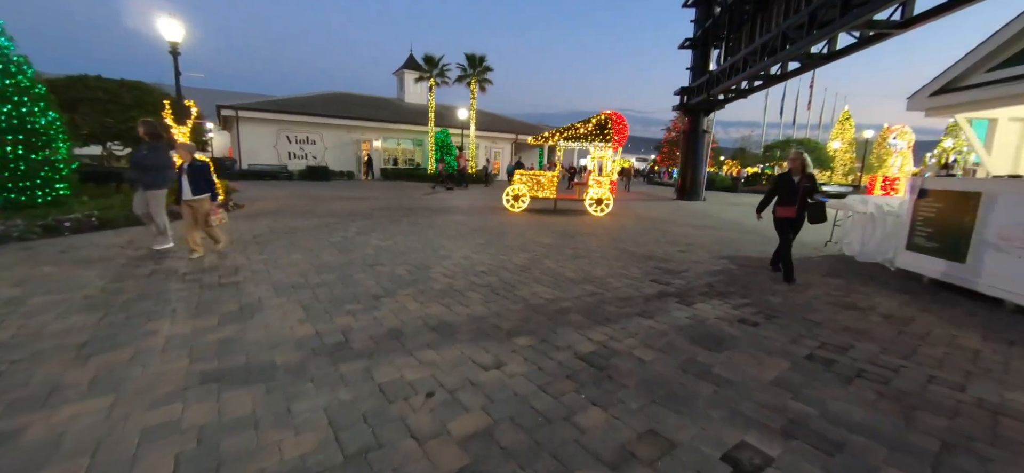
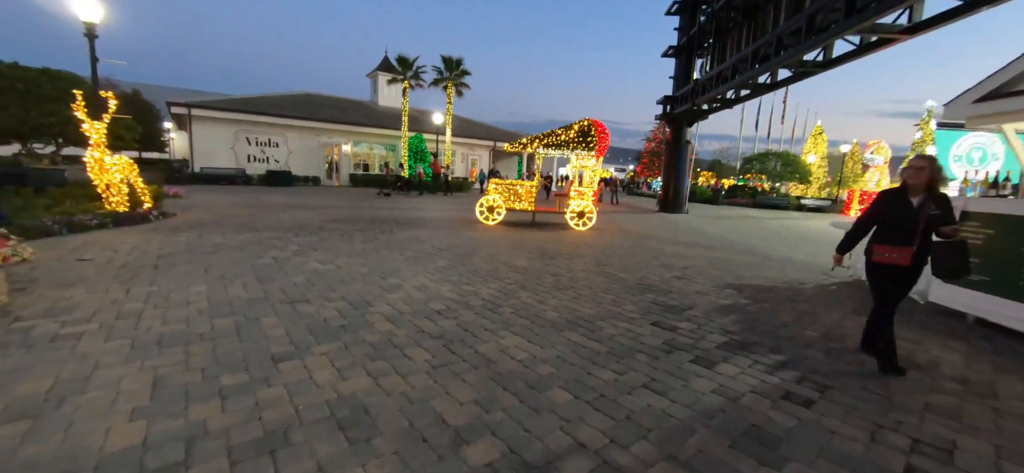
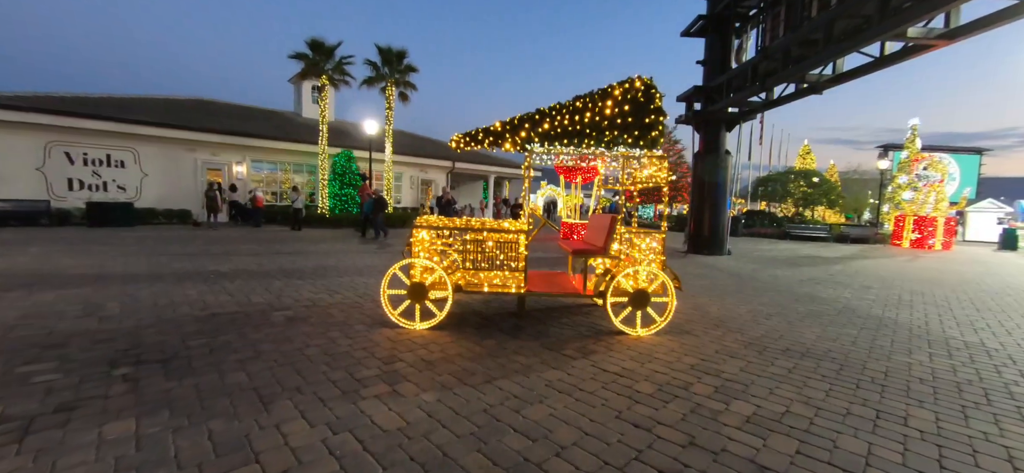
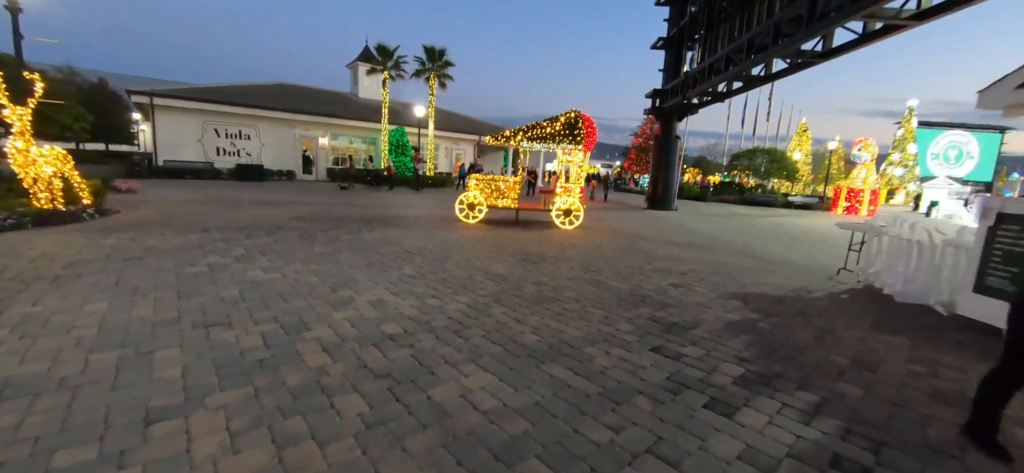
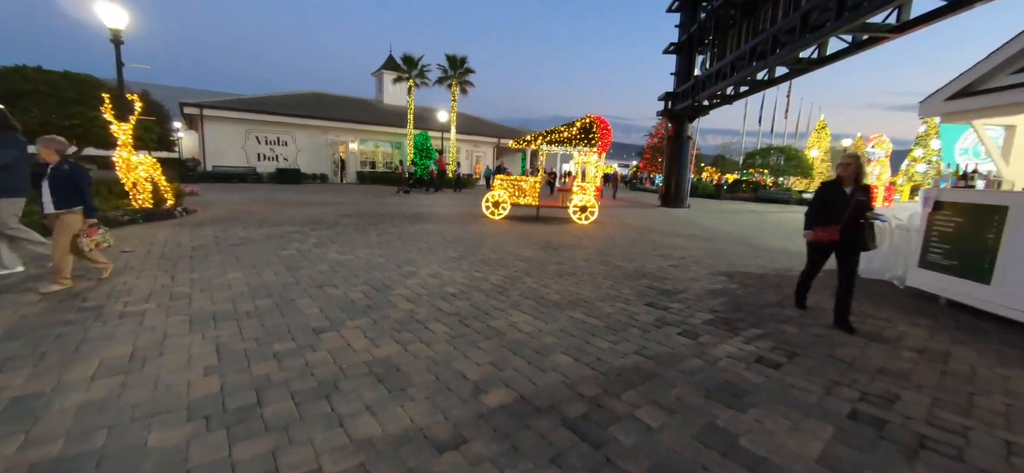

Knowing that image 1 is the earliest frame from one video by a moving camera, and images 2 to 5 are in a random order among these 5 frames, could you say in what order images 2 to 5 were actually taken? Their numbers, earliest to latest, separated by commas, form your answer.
5, 2, 4, 3
